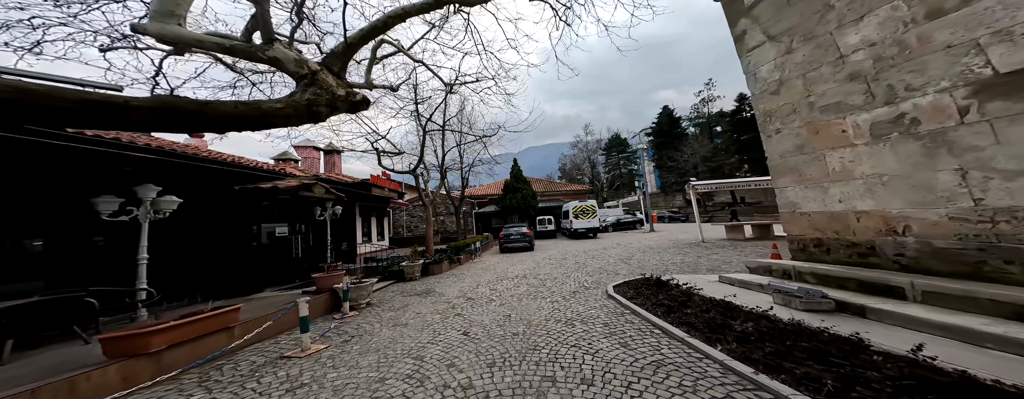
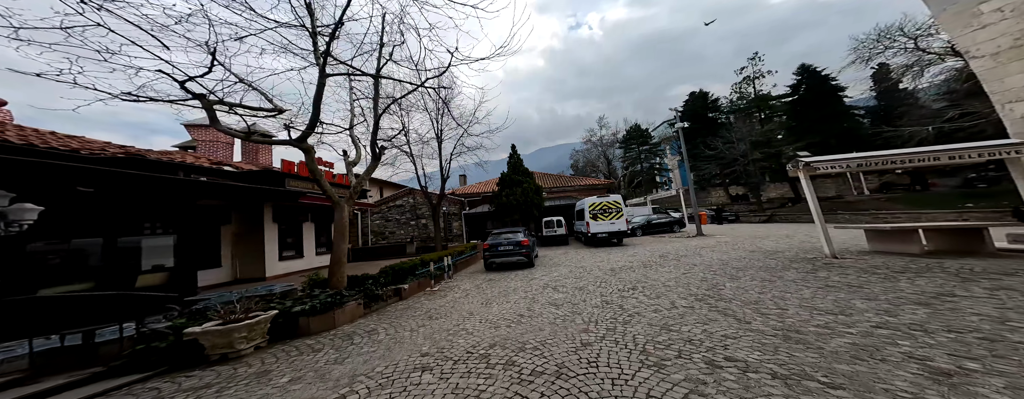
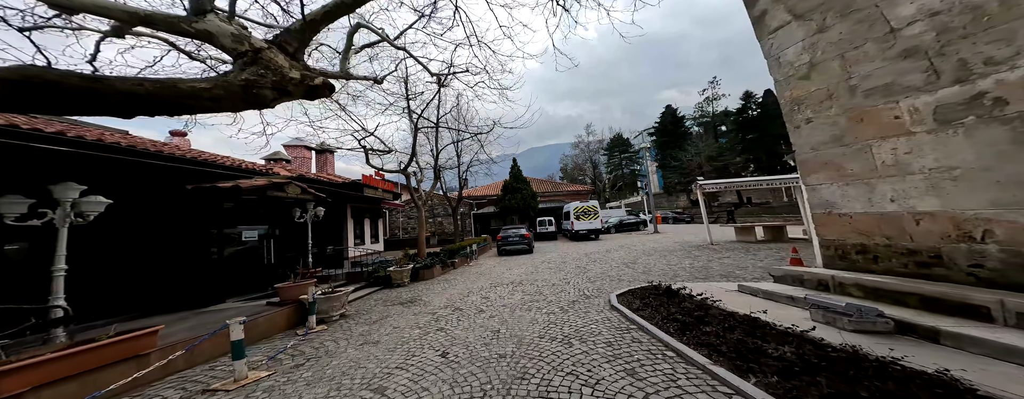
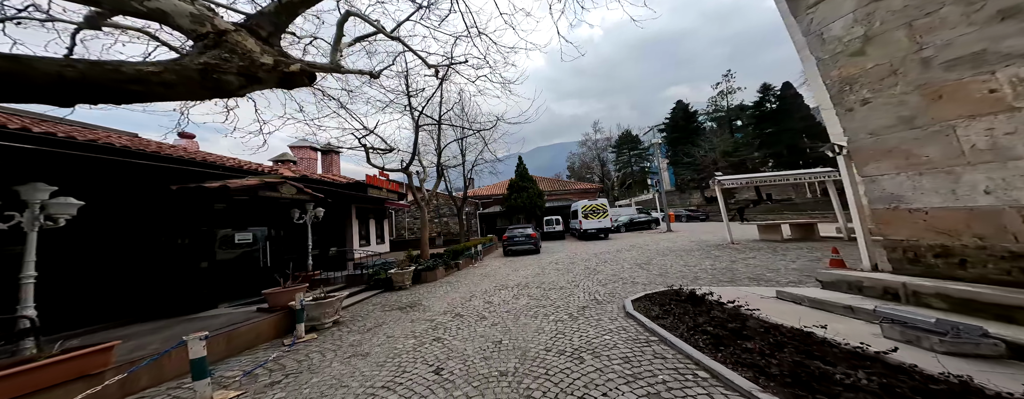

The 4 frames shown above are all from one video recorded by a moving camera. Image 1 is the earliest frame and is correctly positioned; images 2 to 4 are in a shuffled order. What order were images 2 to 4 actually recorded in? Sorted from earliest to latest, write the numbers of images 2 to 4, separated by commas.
3, 4, 2
